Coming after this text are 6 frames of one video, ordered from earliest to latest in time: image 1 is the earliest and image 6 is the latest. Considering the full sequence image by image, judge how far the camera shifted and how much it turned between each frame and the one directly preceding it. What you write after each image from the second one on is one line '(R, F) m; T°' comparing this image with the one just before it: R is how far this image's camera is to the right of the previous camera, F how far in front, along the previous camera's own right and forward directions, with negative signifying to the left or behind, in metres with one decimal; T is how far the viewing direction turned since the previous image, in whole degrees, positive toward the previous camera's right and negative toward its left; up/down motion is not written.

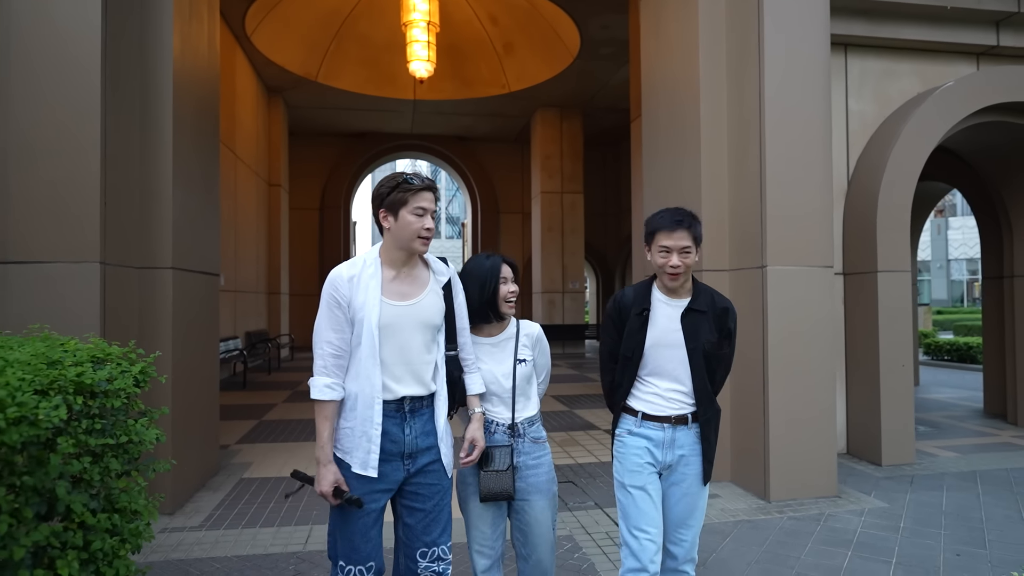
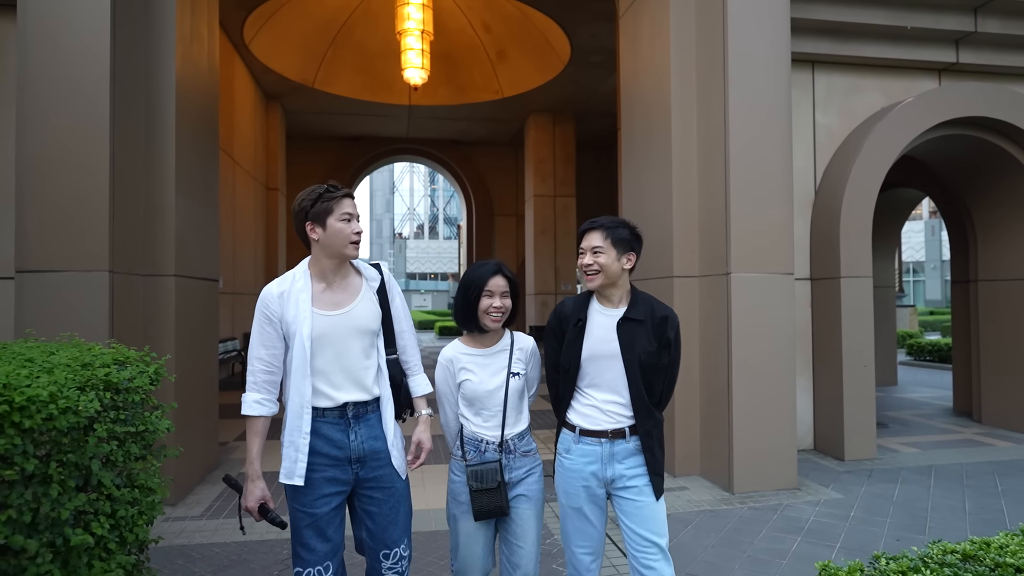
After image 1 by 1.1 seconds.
(+0.1, -0.3) m; 0°
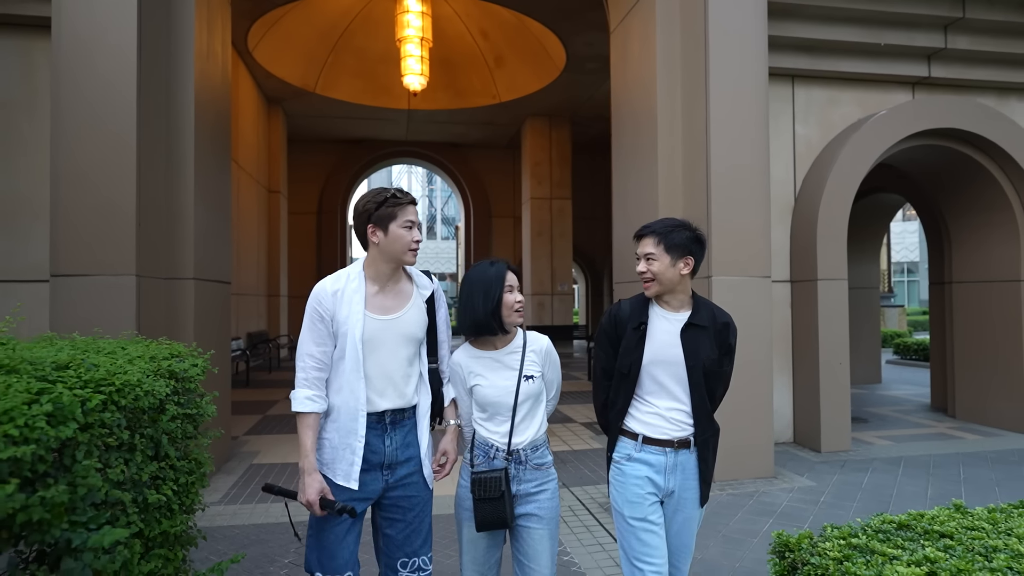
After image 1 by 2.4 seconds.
(0.0, -0.4) m; 0°
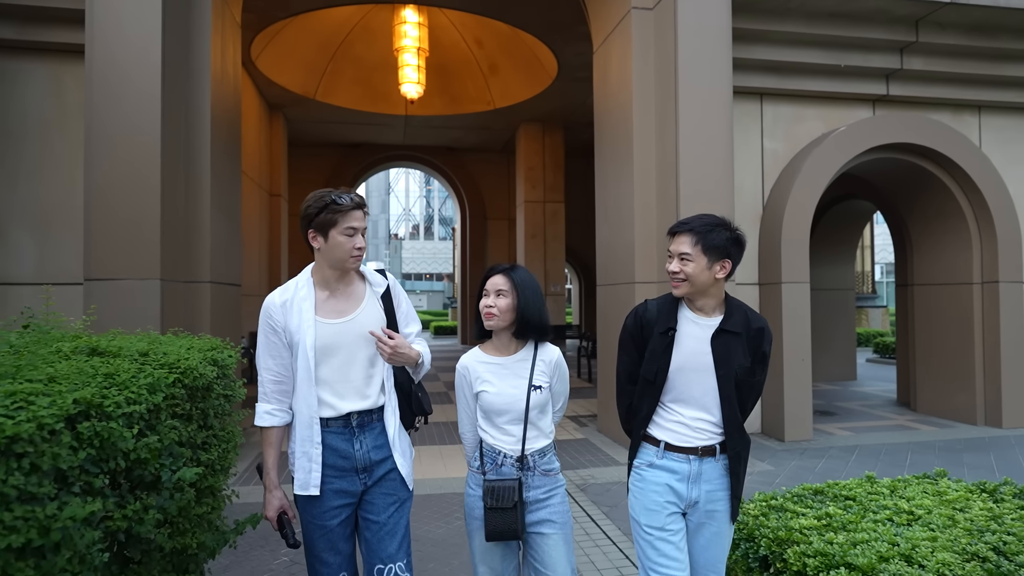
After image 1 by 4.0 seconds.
(+0.1, -0.5) m; 0°
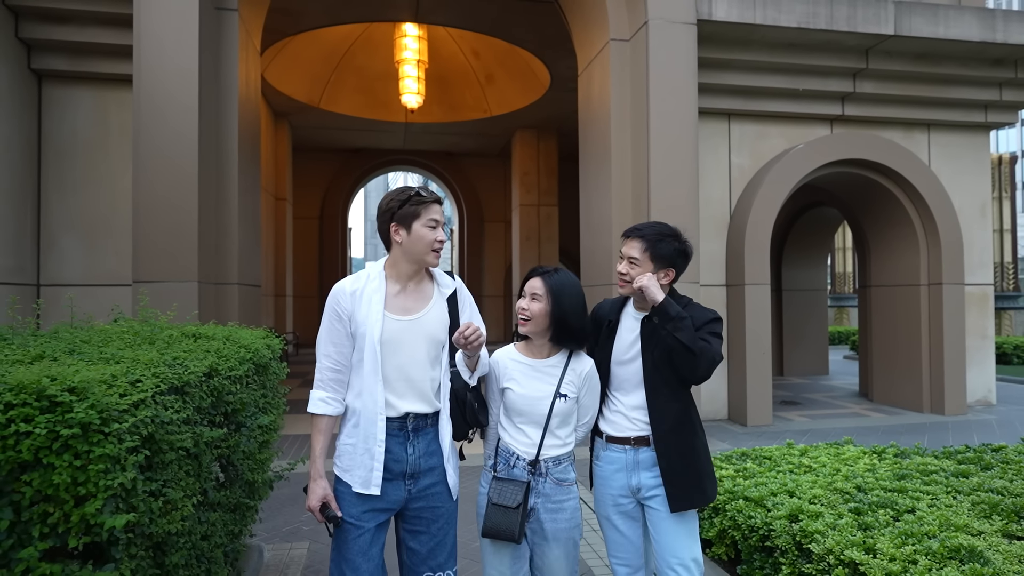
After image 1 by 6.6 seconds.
(+0.1, -0.8) m; 0°
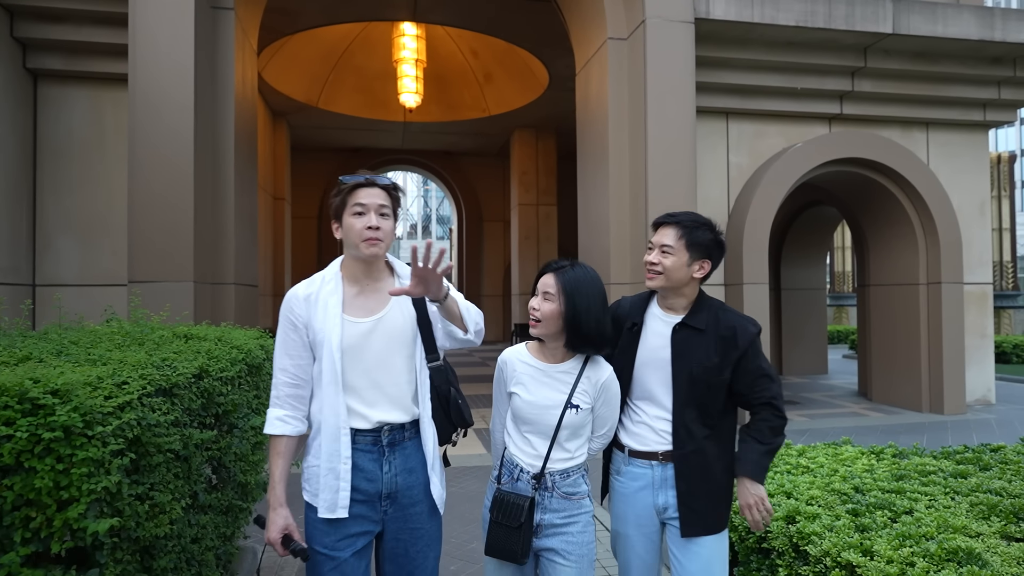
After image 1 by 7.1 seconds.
(0.0, 0.0) m; 0°
